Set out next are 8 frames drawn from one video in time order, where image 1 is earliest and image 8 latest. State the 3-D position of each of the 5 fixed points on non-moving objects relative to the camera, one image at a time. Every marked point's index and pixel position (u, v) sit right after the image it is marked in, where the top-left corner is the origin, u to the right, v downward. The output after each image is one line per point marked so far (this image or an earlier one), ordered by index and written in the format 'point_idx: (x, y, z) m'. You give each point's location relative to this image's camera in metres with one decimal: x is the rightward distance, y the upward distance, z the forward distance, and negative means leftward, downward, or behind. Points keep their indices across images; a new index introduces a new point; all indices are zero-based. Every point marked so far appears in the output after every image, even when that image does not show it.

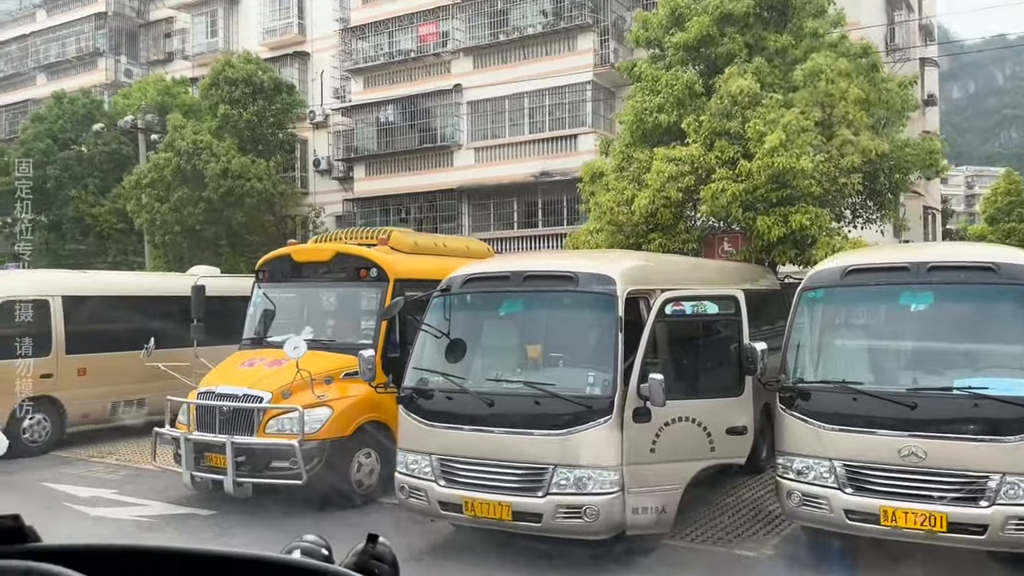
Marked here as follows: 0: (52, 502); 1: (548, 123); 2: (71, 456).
0: (-4.4, -2.0, +7.6) m
1: (+0.8, +3.8, +18.7) m
2: (-5.4, -2.0, +9.7) m
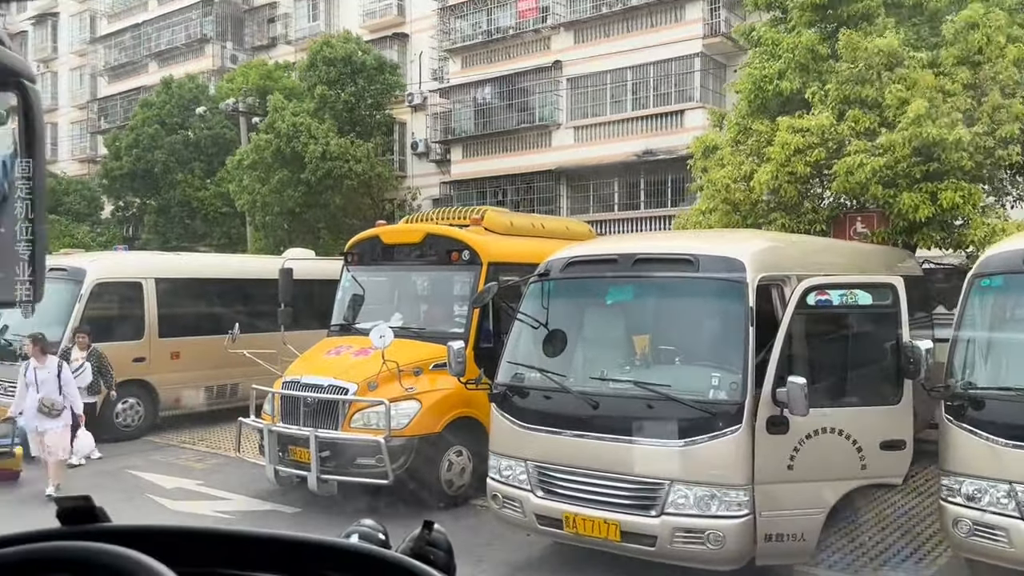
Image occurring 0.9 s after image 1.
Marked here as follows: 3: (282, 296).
0: (-3.4, -1.8, +7.3) m
1: (+3.1, +4.2, +17.6) m
2: (-4.2, -1.8, +9.5) m
3: (-2.4, -0.1, +8.4) m
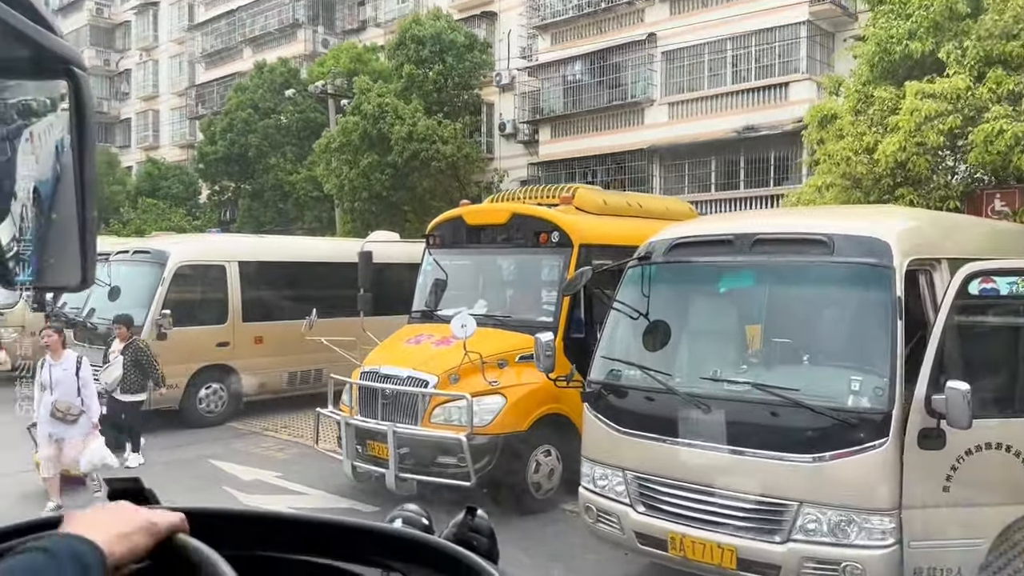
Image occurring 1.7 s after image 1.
0: (-2.7, -1.7, +7.0) m
1: (+5.0, +4.5, +16.4) m
2: (-3.1, -1.6, +9.3) m
3: (-1.5, +0.1, +8.0) m
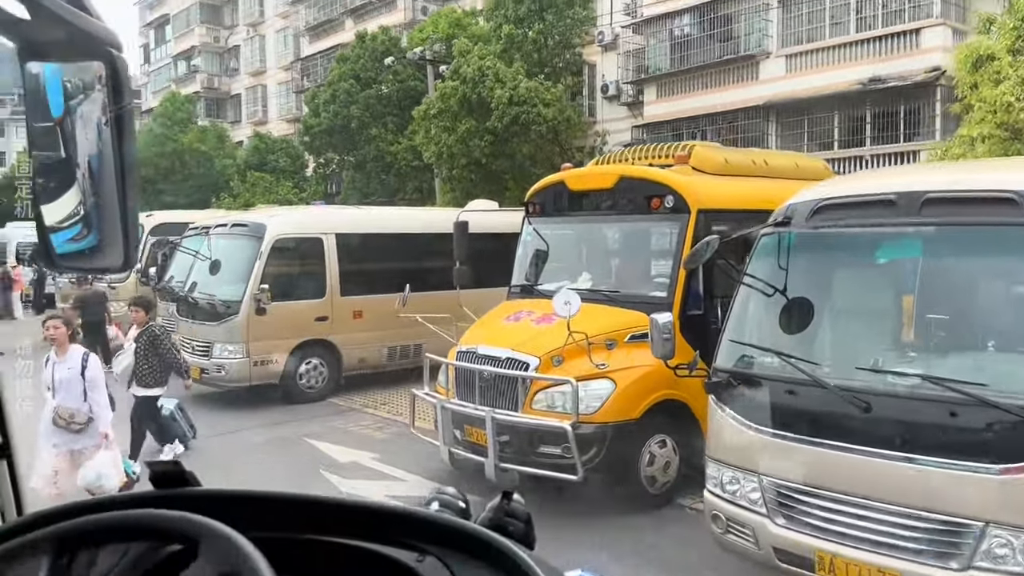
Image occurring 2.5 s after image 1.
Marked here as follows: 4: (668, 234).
0: (-1.8, -1.5, +6.7) m
1: (+7.0, +5.1, +14.9) m
2: (-1.9, -1.3, +9.1) m
3: (-0.5, +0.3, +7.5) m
4: (+1.2, +0.4, +6.2) m
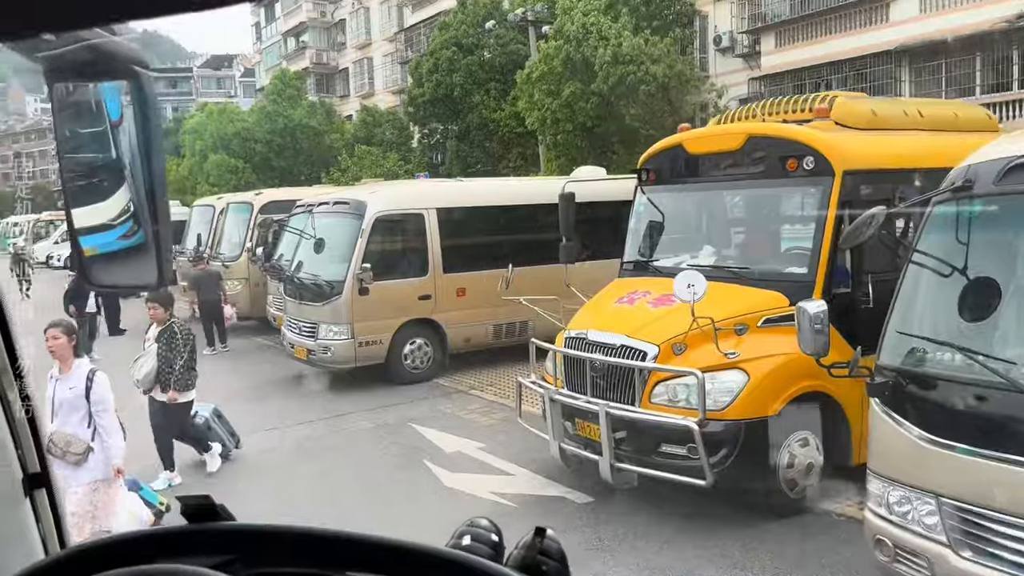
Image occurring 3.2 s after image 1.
0: (-0.8, -1.3, +6.4) m
1: (+8.7, +5.8, +13.0) m
2: (-0.7, -1.1, +8.7) m
3: (+0.5, +0.5, +6.9) m
4: (+2.0, +0.6, +5.4) m
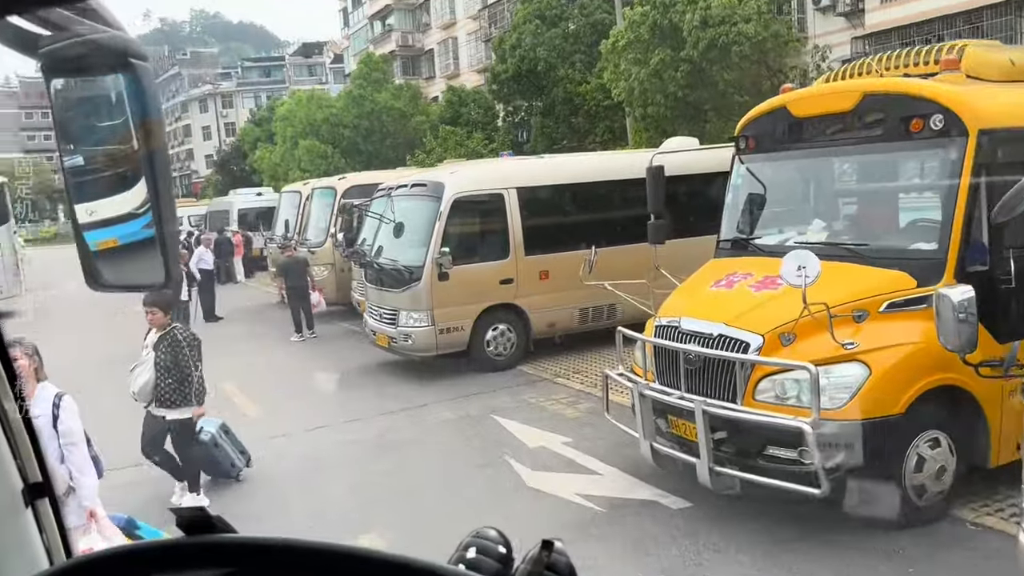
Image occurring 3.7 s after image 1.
0: (-0.2, -1.2, +6.1) m
1: (+9.9, +6.2, +11.3) m
2: (+0.2, -0.9, +8.3) m
3: (+1.1, +0.7, +6.3) m
4: (+2.5, +0.7, +4.7) m
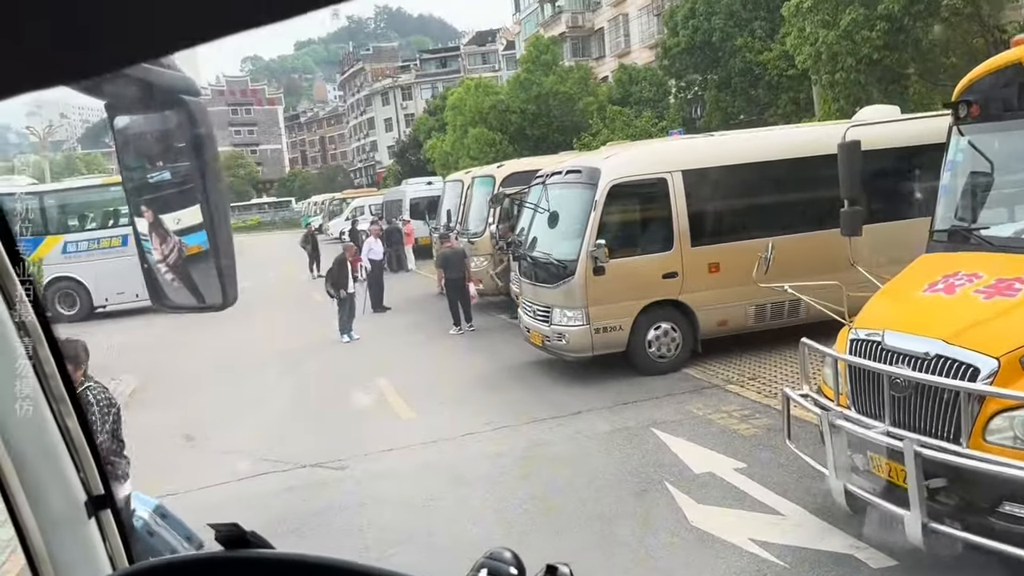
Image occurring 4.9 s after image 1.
0: (+0.9, -1.2, +5.4) m
1: (+11.9, +6.3, +8.2) m
2: (+1.8, -0.9, +7.5) m
3: (+2.2, +0.7, +5.3) m
4: (+3.2, +0.7, +3.4) m
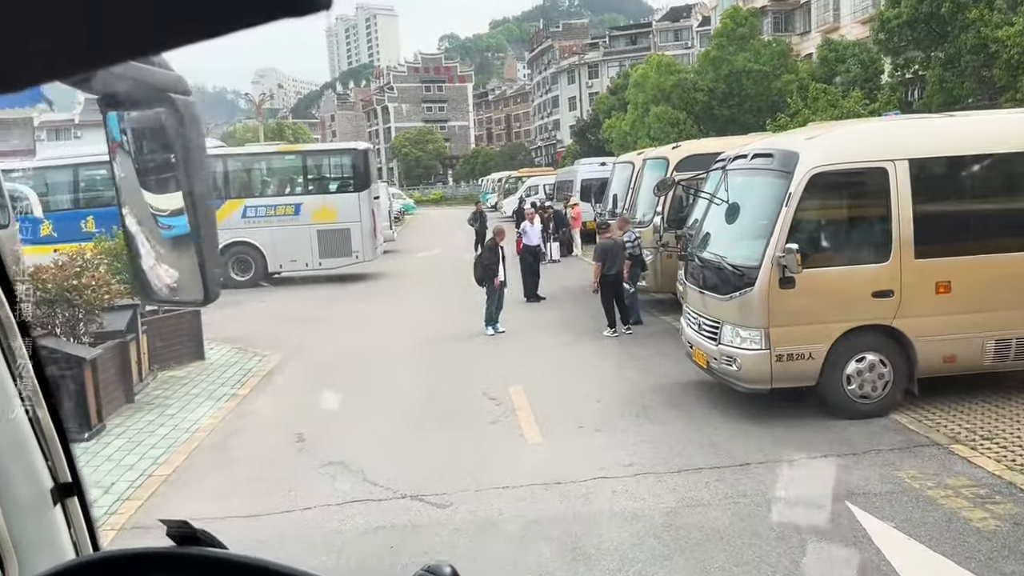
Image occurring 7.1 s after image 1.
0: (+1.6, -1.4, +3.9) m
1: (+13.3, +5.5, +4.1) m
2: (+2.9, -1.0, +5.8) m
3: (+3.0, +0.4, +3.5) m
4: (+3.5, +0.4, +1.5) m
